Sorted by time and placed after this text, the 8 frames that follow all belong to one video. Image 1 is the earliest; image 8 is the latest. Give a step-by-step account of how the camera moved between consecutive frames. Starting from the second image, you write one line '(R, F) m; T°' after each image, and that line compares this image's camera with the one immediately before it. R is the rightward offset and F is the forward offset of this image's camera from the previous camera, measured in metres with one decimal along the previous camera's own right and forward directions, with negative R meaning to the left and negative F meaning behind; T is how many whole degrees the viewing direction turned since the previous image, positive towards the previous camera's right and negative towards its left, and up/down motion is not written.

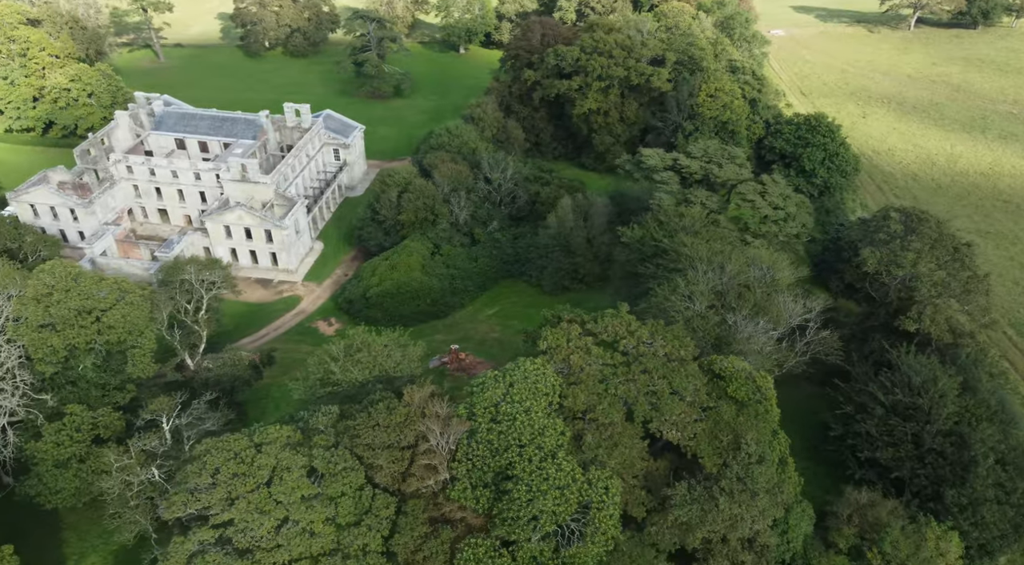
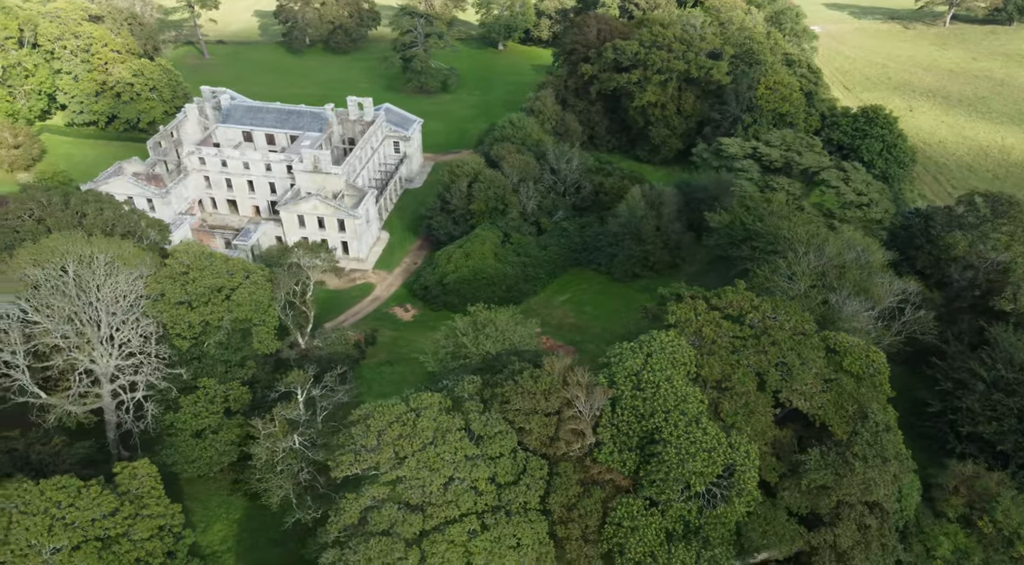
(-6.6, -2.0) m; -1°
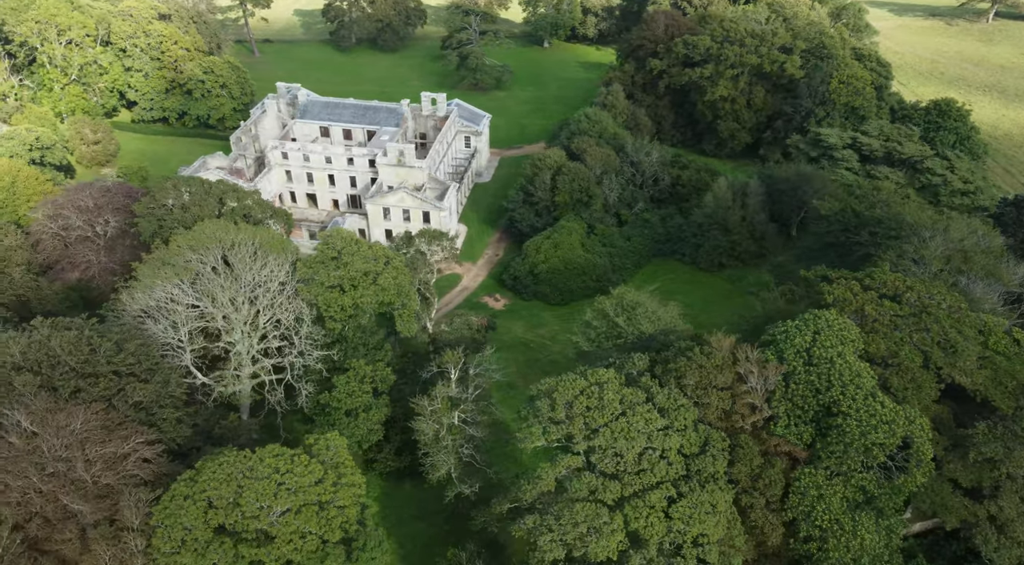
(-8.6, -1.5) m; -1°
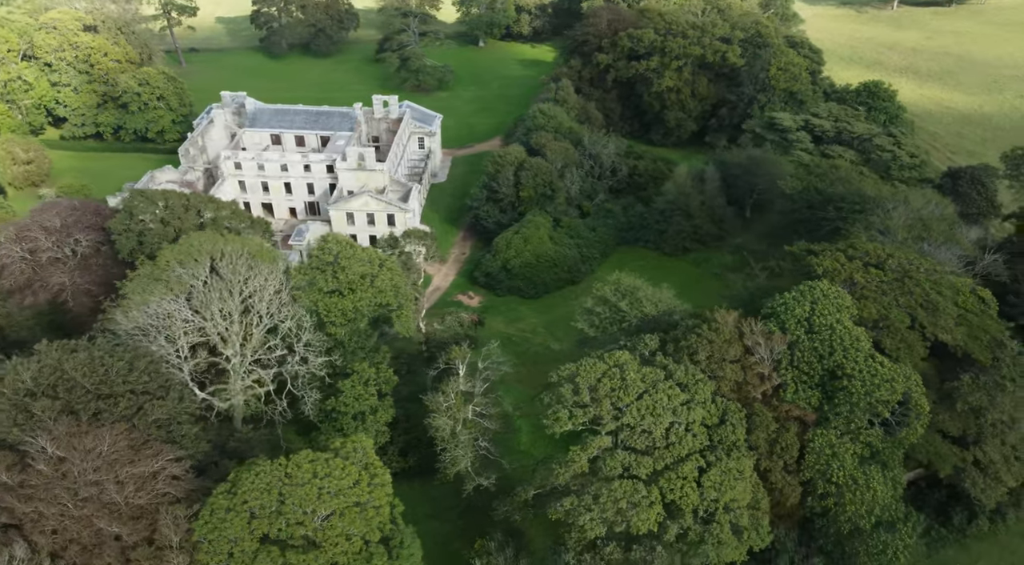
(-4.4, -0.6) m; +5°
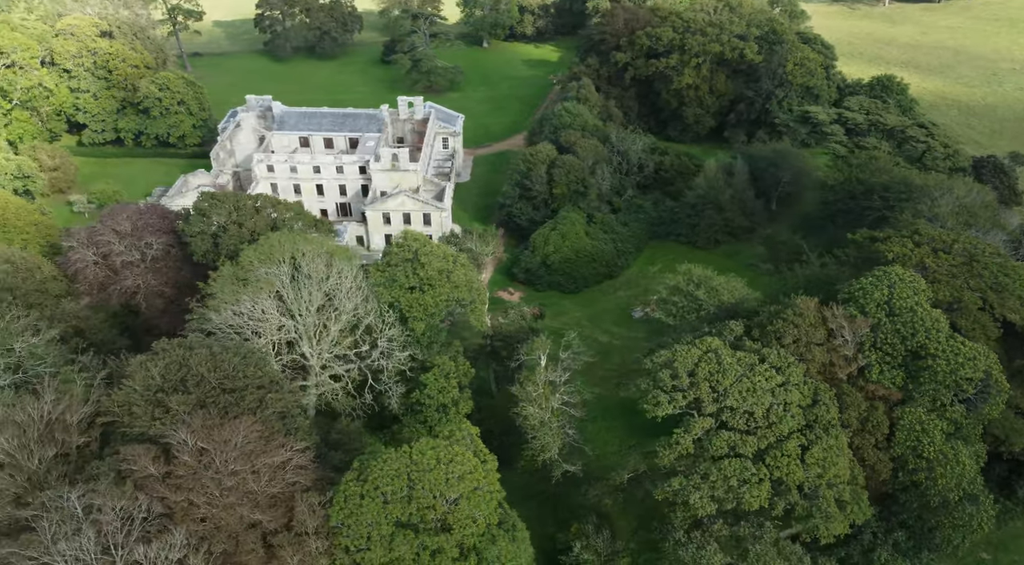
(-6.2, -1.4) m; +1°
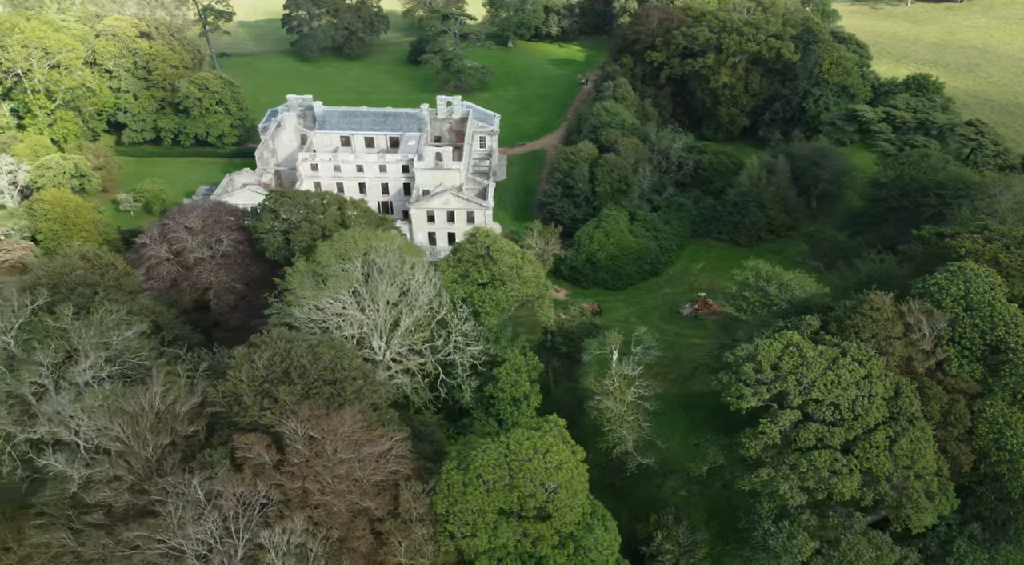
(-4.3, -0.8) m; 0°
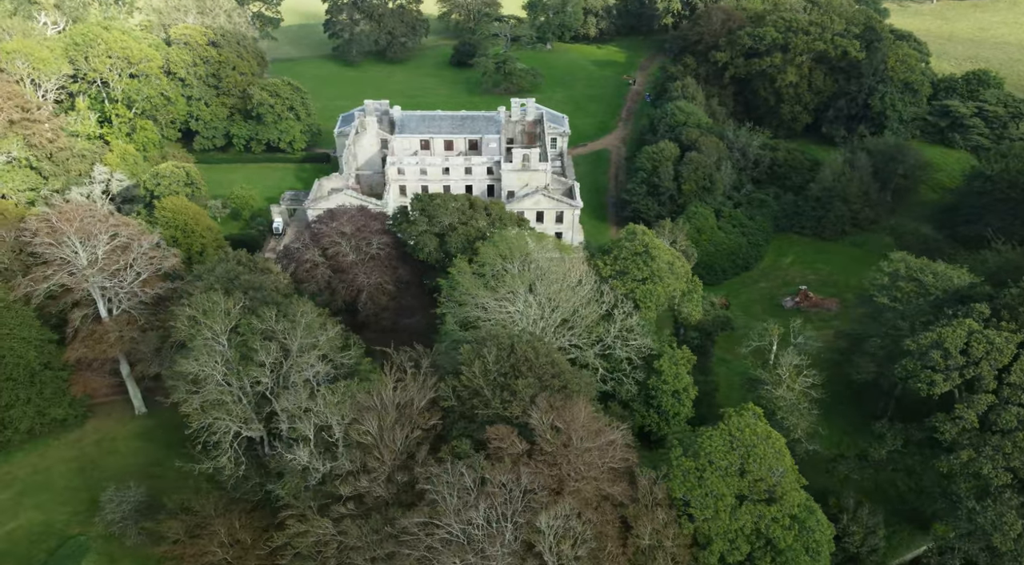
(-11.4, -1.6) m; 0°
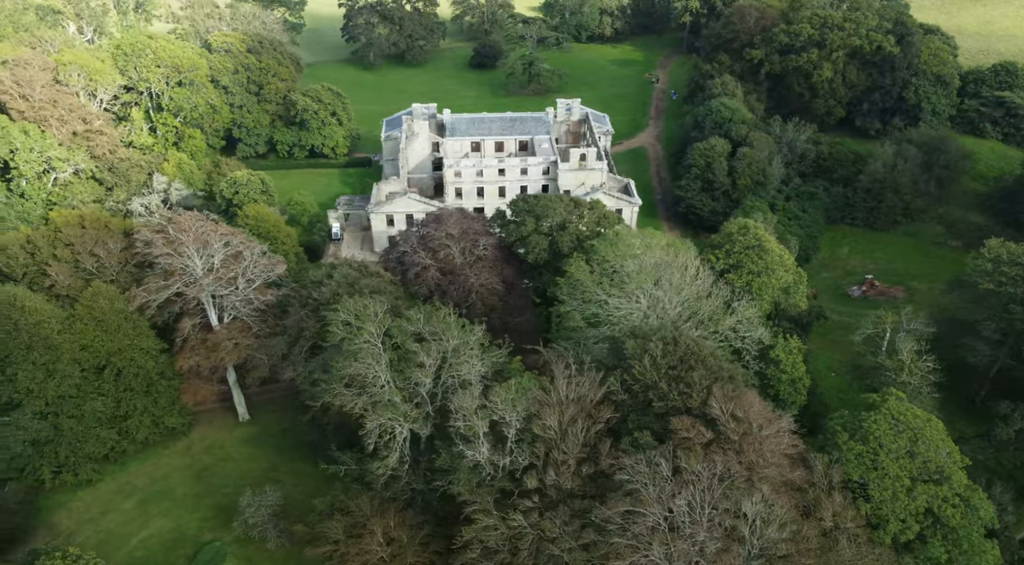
(-9.7, -1.0) m; +1°
